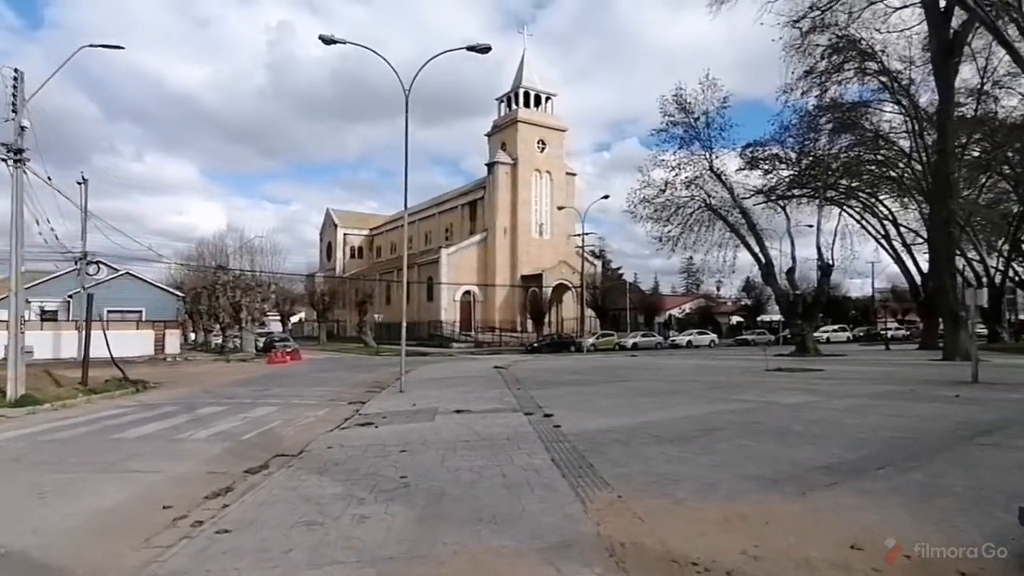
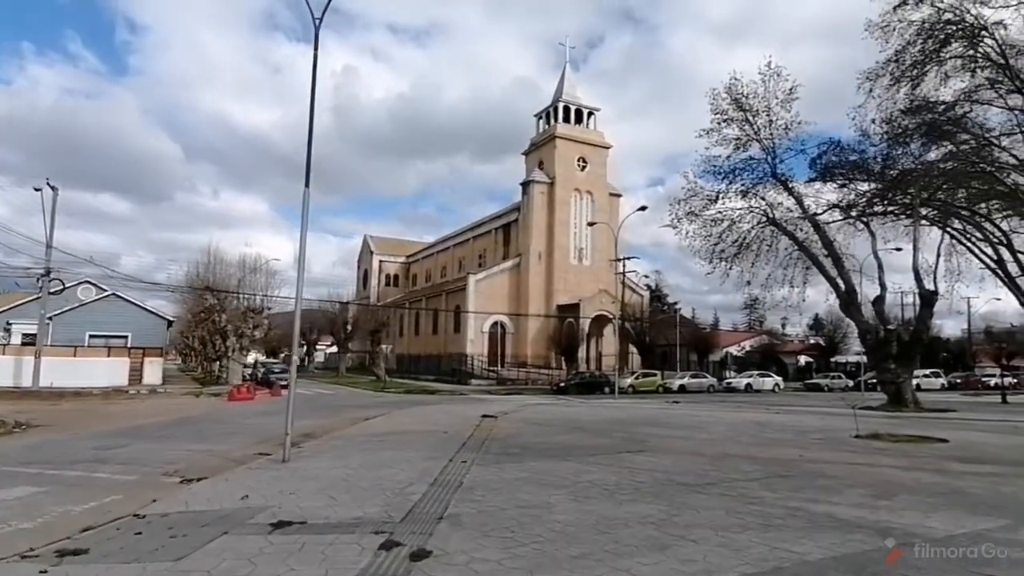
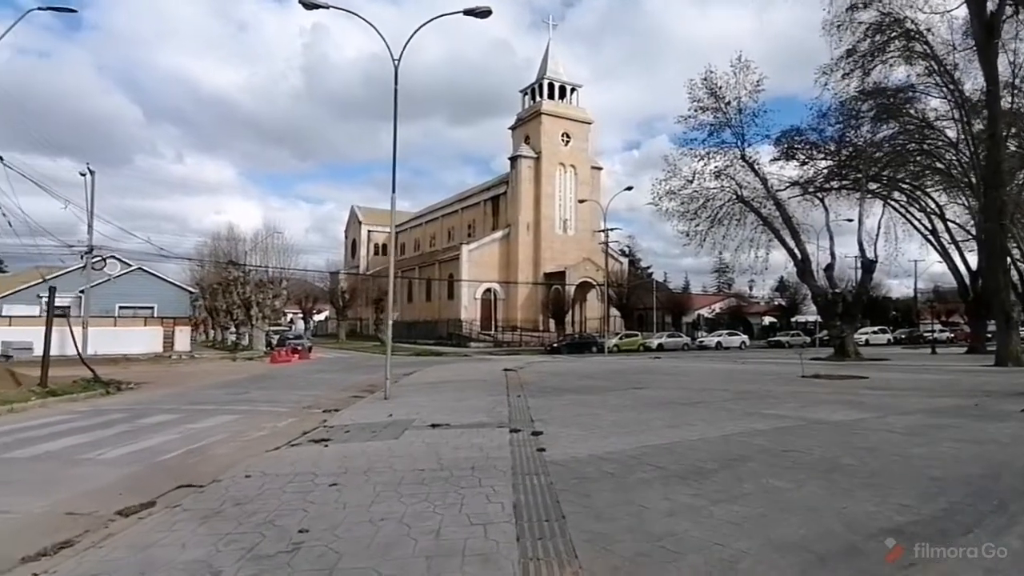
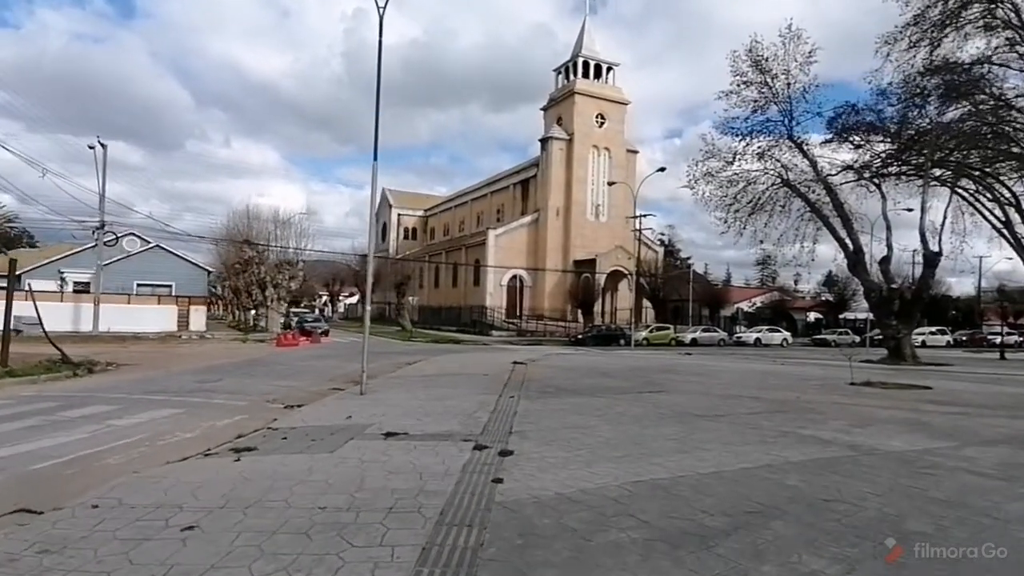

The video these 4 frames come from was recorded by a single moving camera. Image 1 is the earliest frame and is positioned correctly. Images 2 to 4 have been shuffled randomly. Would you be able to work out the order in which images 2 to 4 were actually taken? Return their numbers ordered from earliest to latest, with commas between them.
3, 4, 2
